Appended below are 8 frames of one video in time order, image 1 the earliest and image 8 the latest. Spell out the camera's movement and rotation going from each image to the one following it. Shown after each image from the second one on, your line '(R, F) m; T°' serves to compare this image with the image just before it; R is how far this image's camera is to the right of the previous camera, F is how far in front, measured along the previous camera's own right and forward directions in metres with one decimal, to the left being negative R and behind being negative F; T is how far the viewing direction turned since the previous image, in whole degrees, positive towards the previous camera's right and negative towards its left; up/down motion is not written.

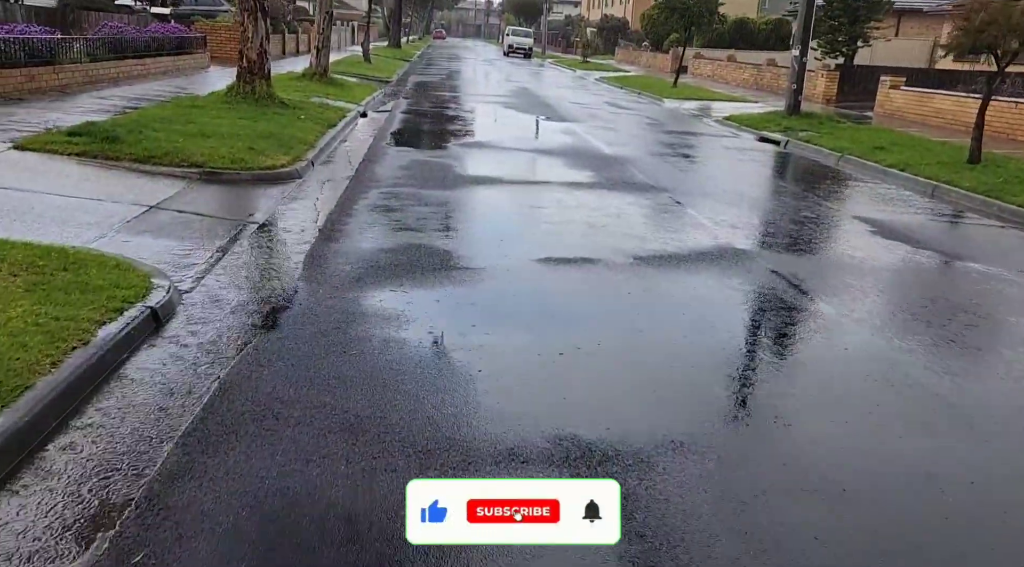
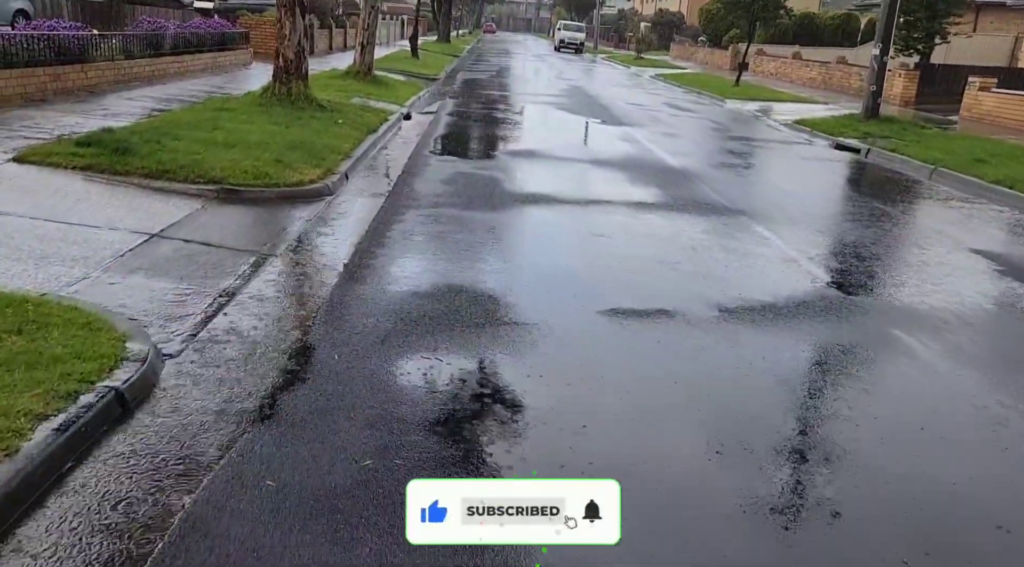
(-0.1, +1.2) m; -3°
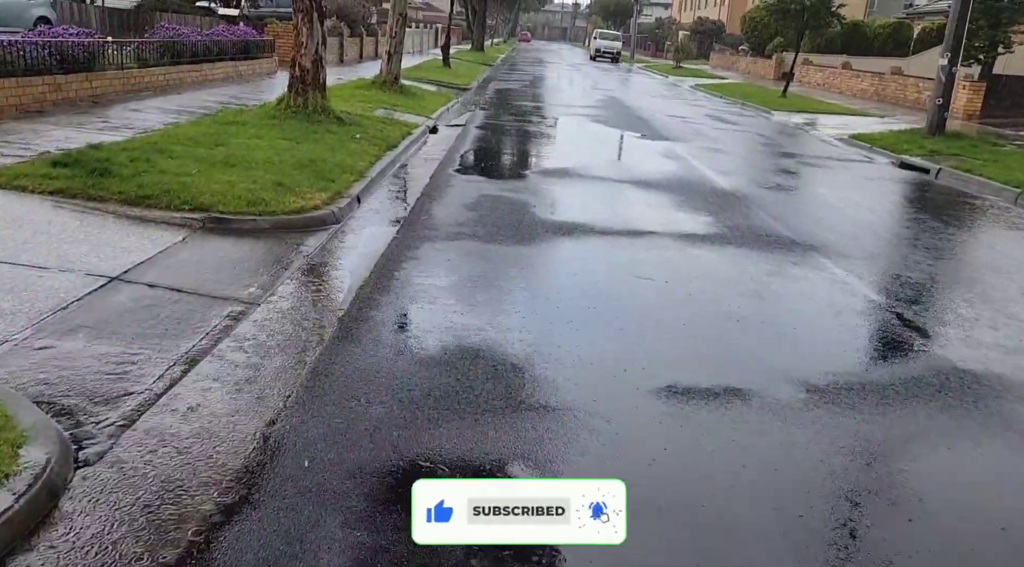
(0.0, +1.3) m; -2°
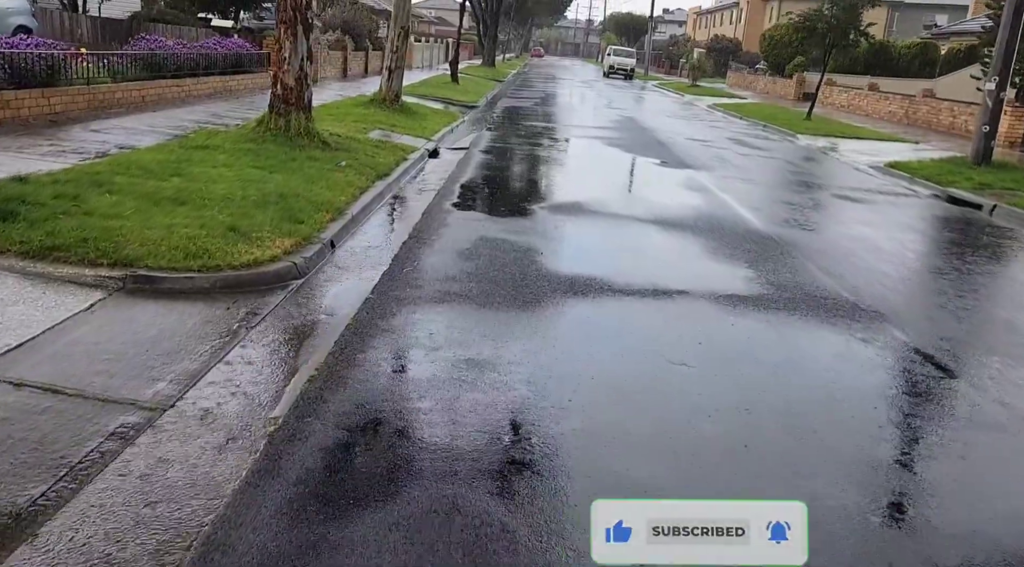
(+0.1, +1.5) m; -1°
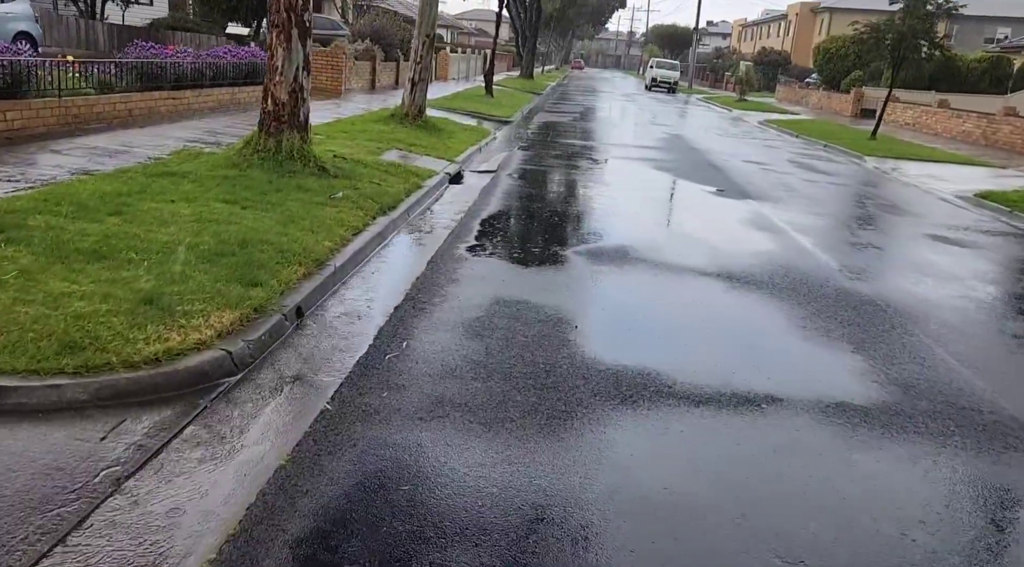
(+0.1, +2.1) m; -2°
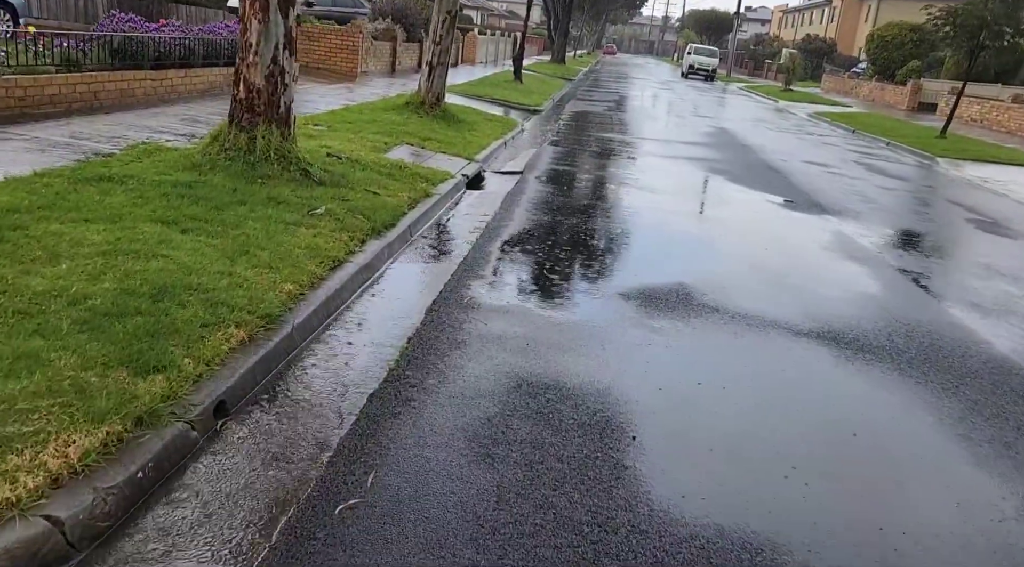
(0.0, +2.1) m; -2°
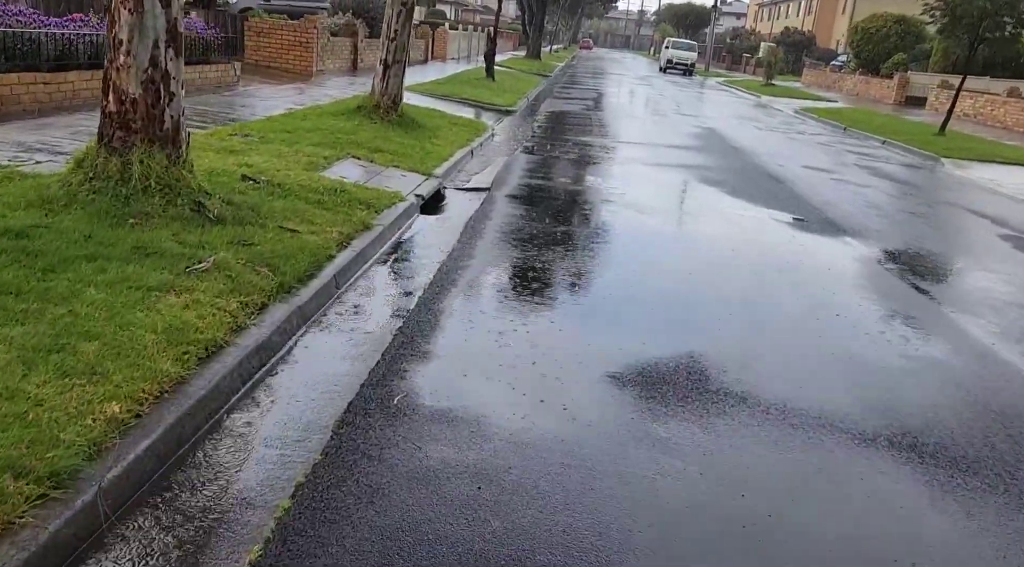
(+0.2, +1.9) m; +1°
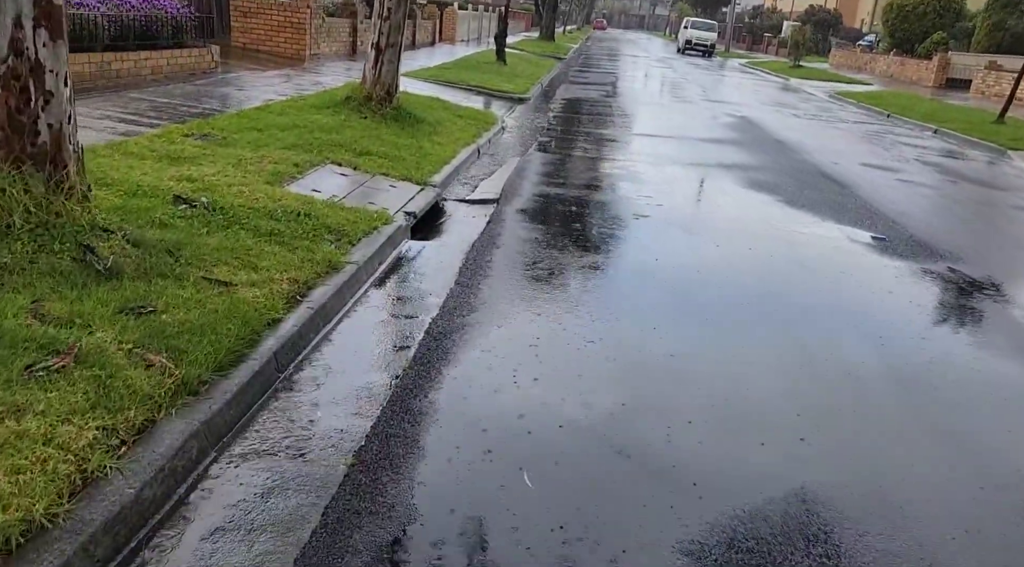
(0.0, +1.9) m; -1°
